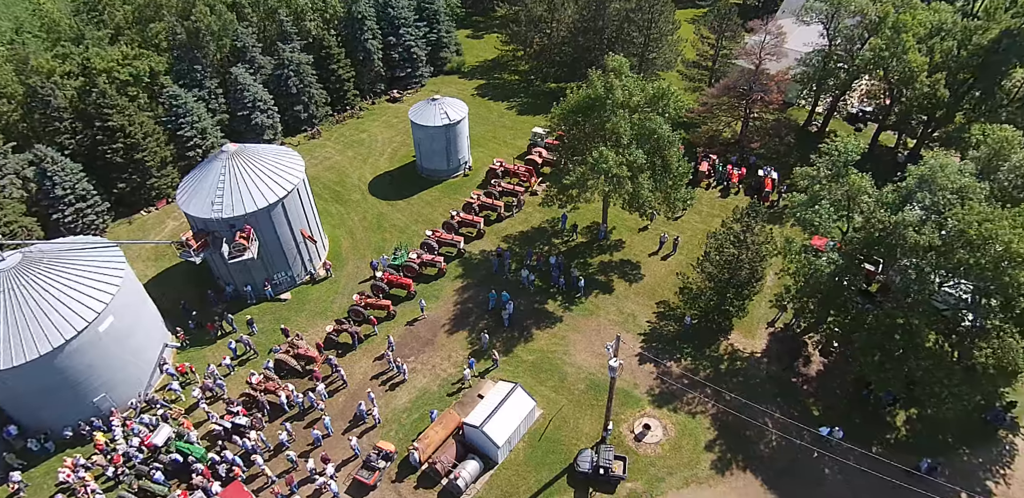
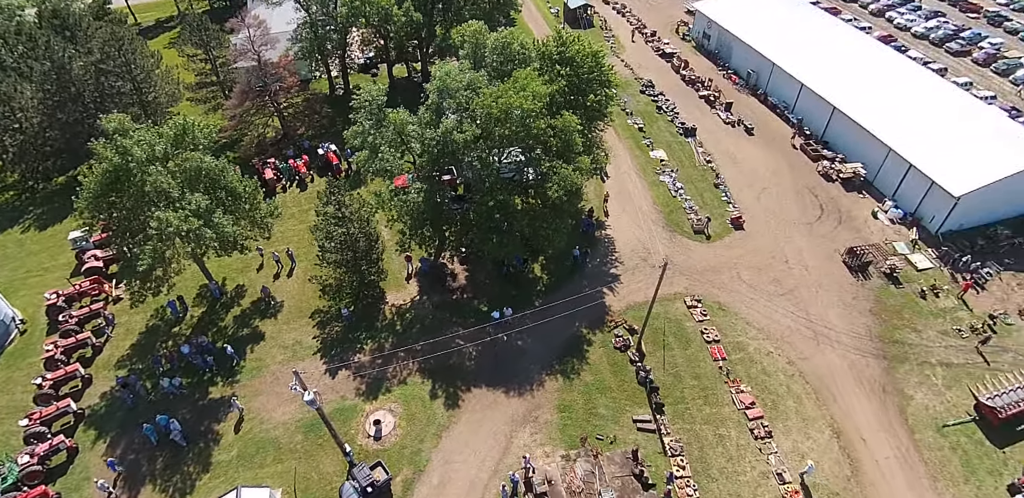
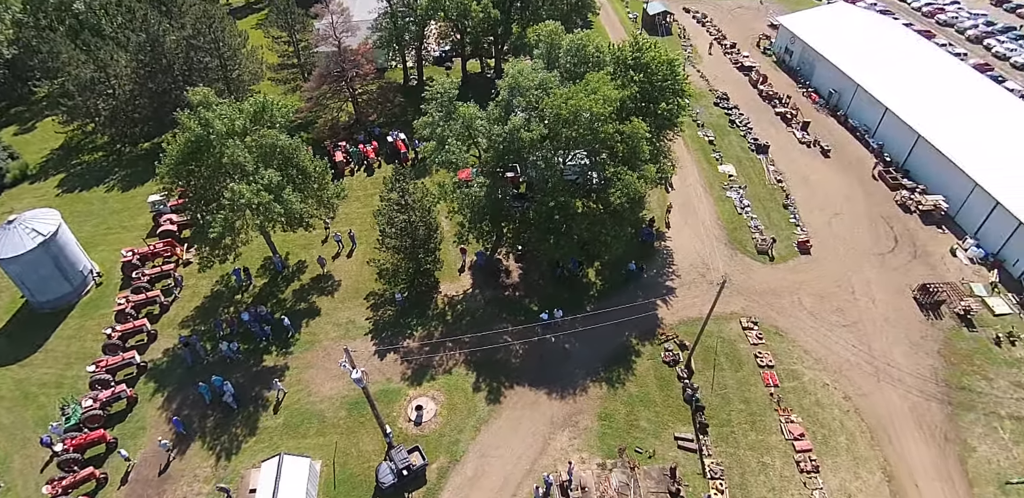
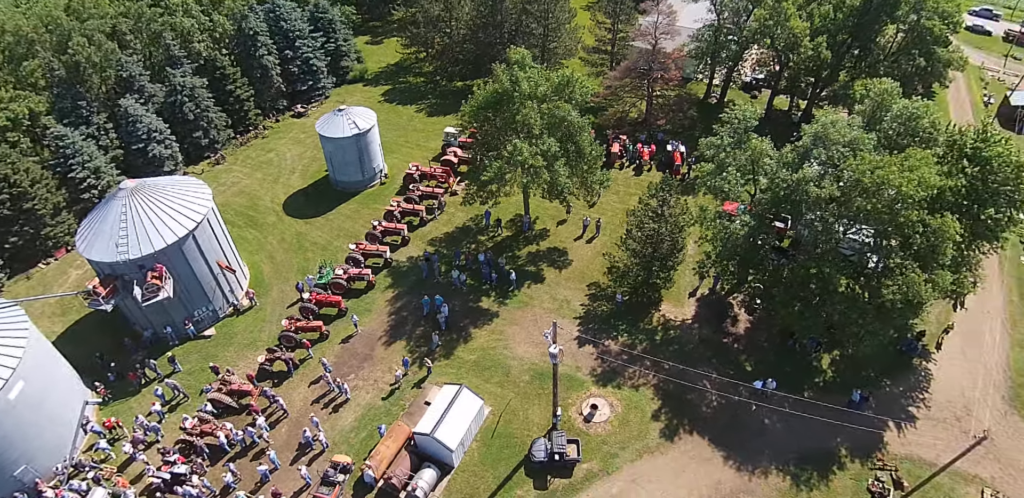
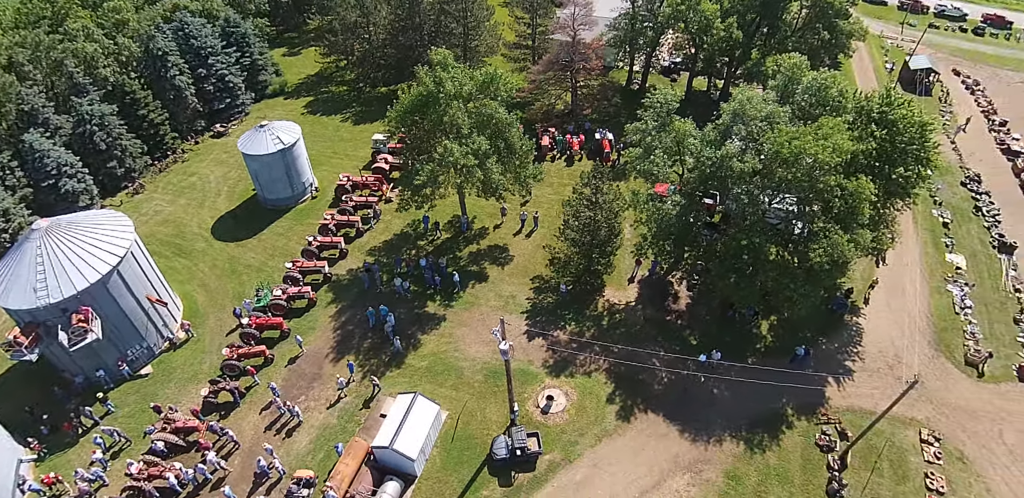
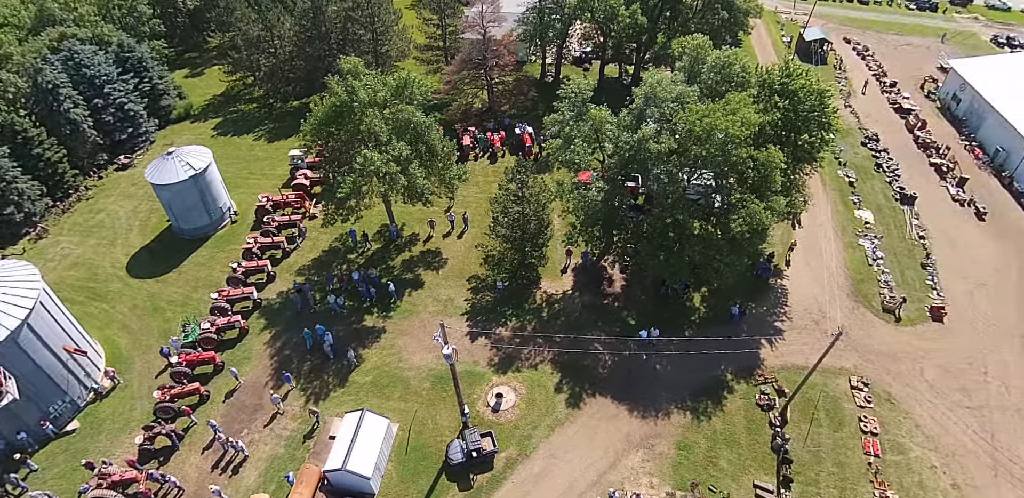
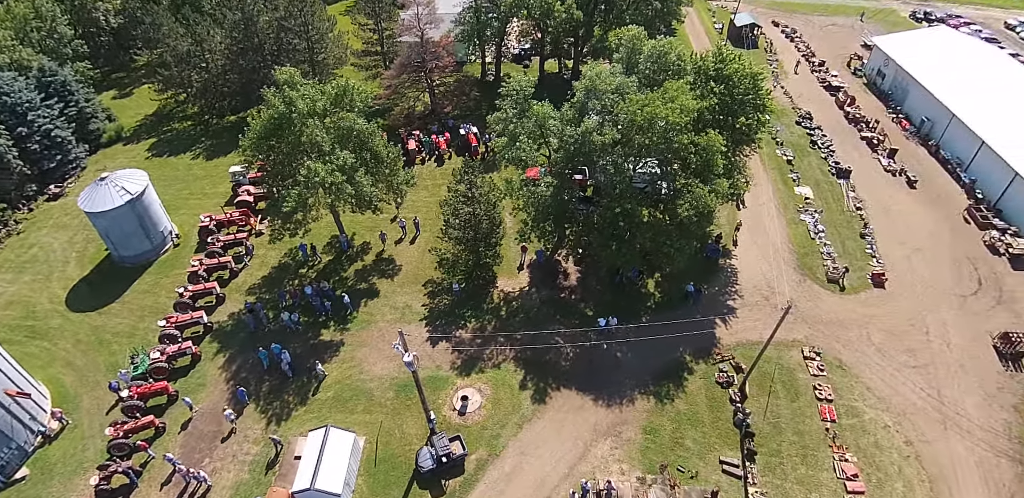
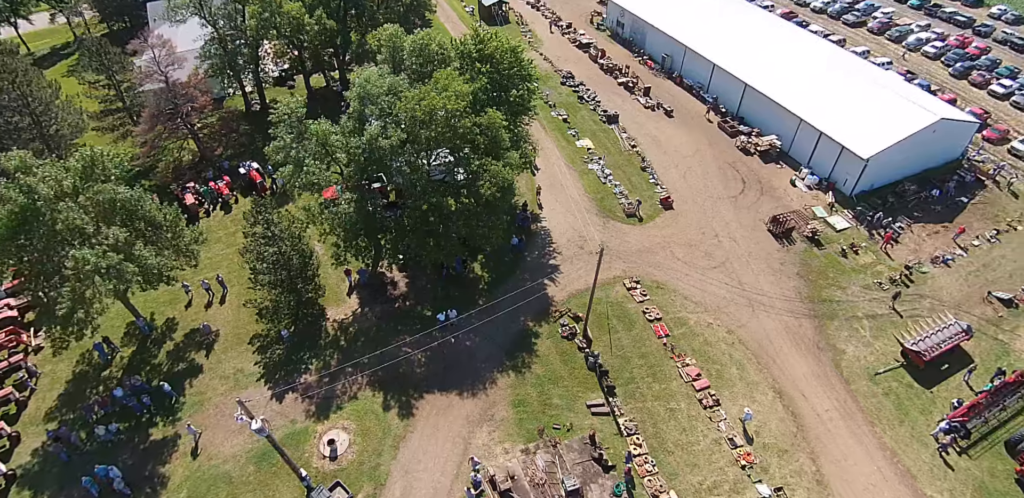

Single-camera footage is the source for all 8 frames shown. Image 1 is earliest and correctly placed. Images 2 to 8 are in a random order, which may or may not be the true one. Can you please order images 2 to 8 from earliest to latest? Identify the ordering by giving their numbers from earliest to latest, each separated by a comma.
4, 5, 6, 7, 3, 2, 8
